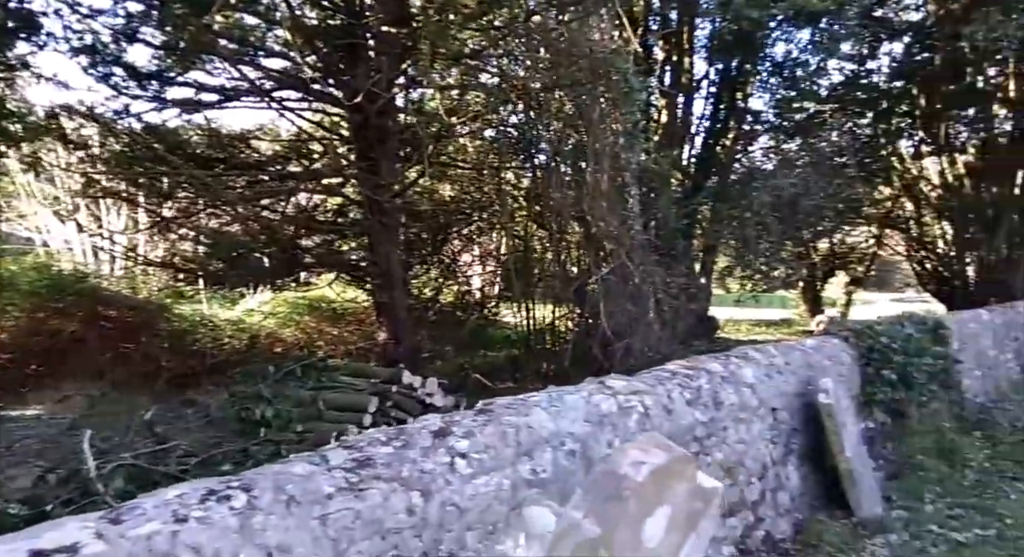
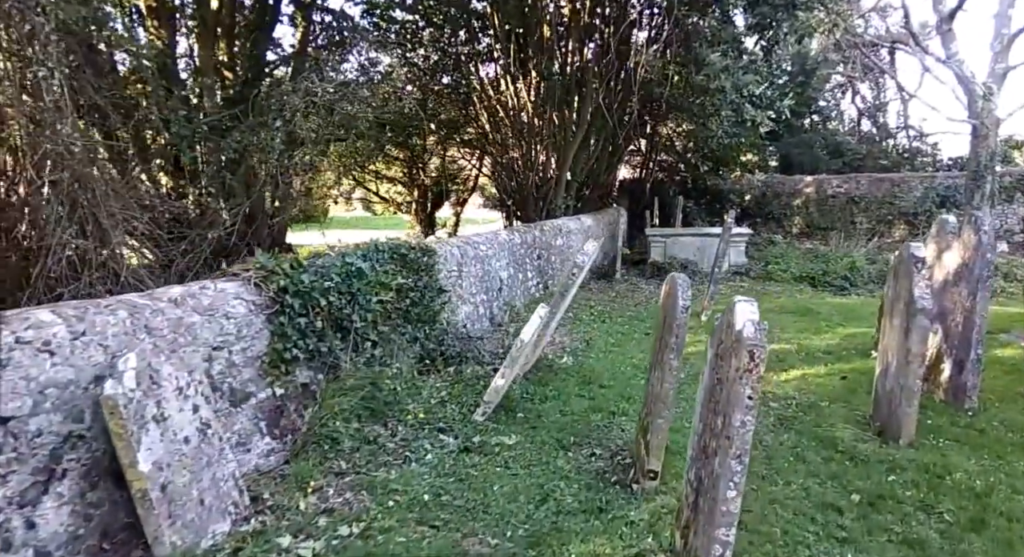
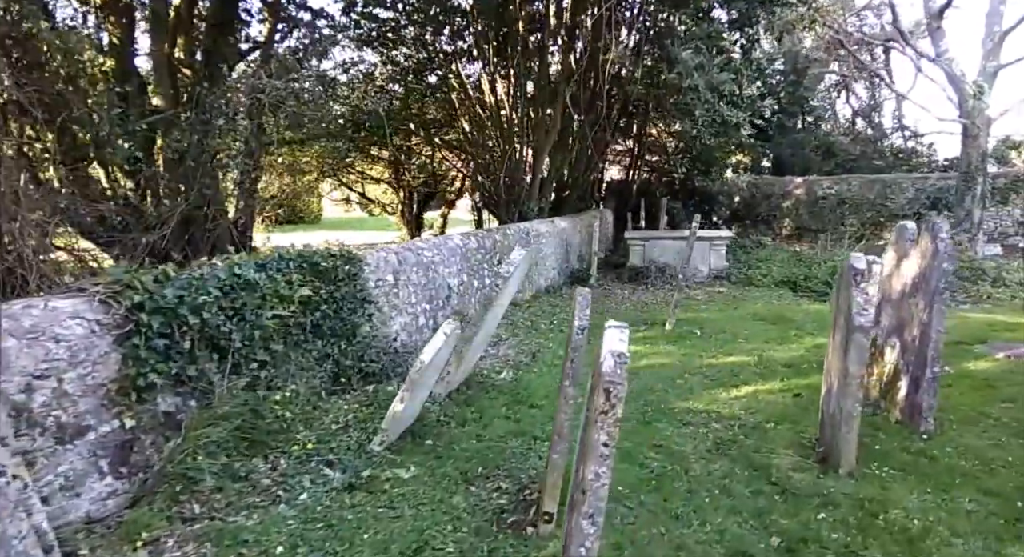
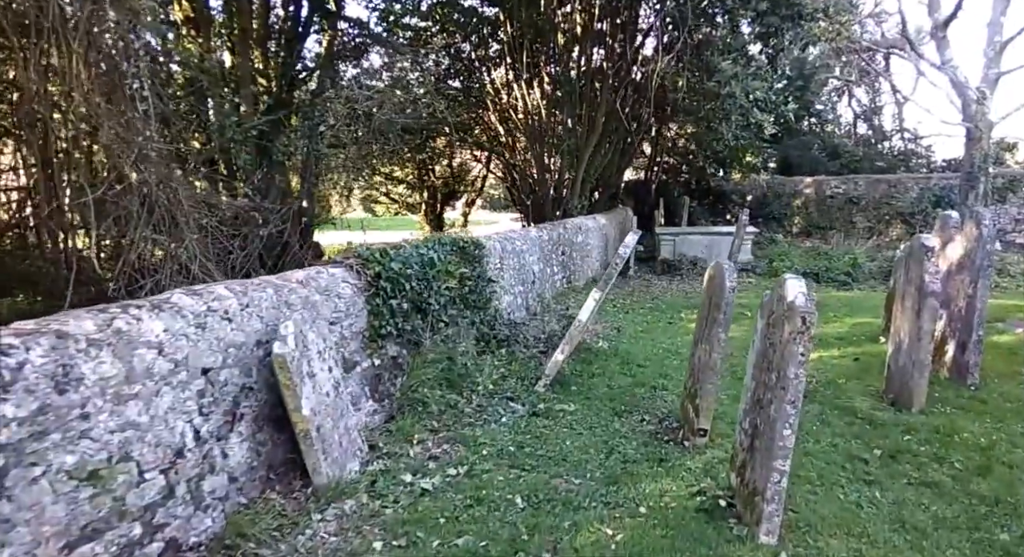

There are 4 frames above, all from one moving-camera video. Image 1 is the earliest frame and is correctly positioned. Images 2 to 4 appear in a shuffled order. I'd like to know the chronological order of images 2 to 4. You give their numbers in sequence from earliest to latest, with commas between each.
4, 2, 3
